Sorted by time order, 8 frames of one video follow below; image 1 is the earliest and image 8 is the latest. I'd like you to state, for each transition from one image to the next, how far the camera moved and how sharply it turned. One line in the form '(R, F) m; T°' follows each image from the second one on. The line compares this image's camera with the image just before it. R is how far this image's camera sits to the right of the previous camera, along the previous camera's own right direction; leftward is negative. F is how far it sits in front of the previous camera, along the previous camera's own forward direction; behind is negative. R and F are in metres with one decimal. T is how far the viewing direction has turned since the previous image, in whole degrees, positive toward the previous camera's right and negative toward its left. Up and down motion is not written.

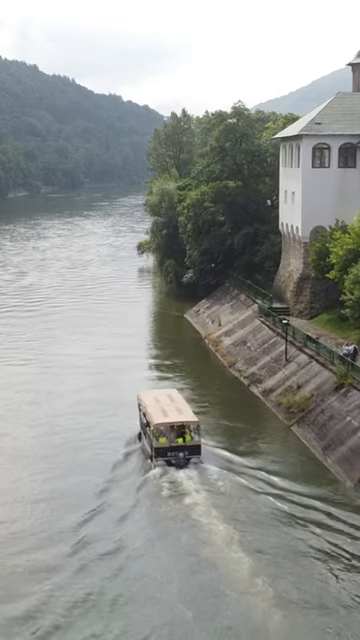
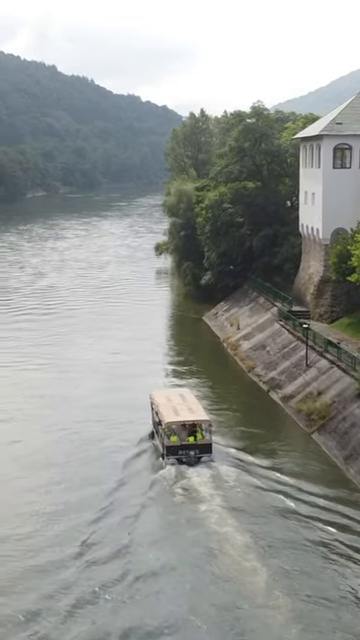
(0.0, +0.6) m; -1°
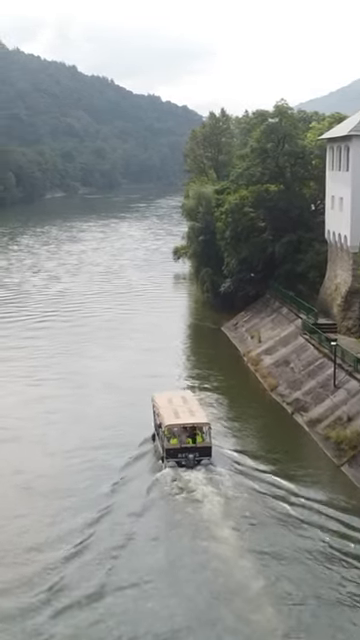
(+0.1, +2.4) m; -1°
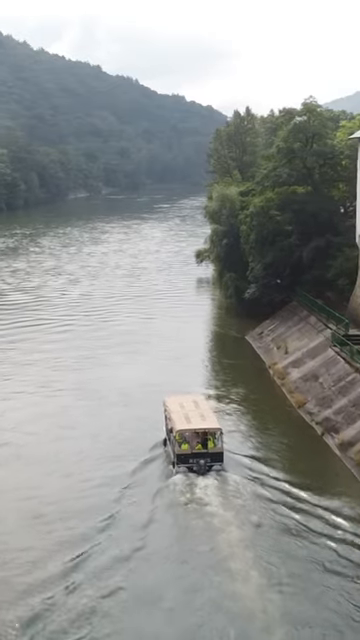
(+0.1, +2.0) m; -1°
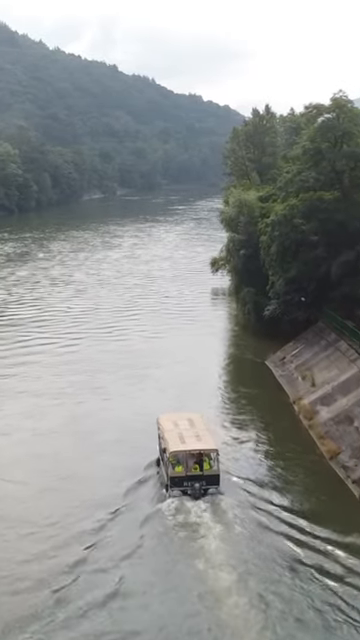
(+0.2, +4.7) m; -1°
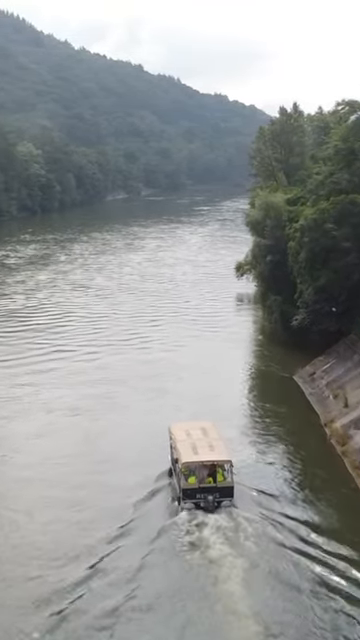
(+0.1, +2.4) m; -2°
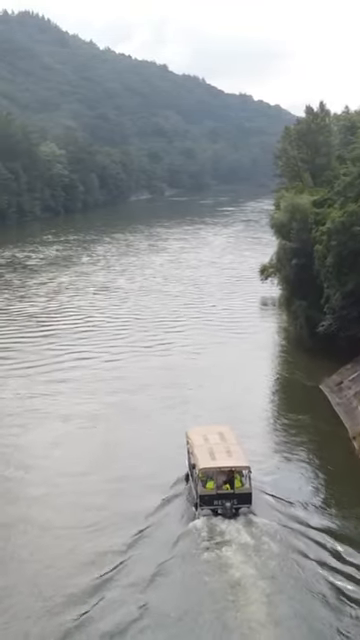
(+0.1, +1.2) m; -1°
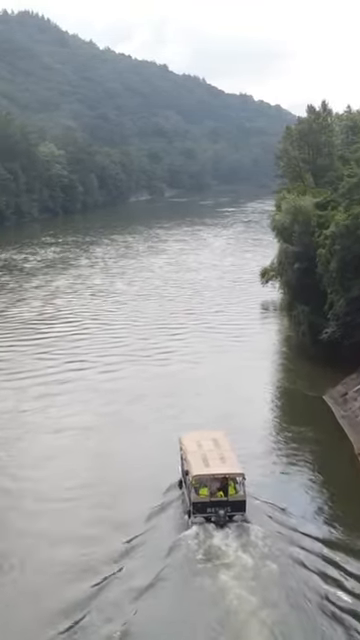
(+0.1, +1.4) m; 0°
